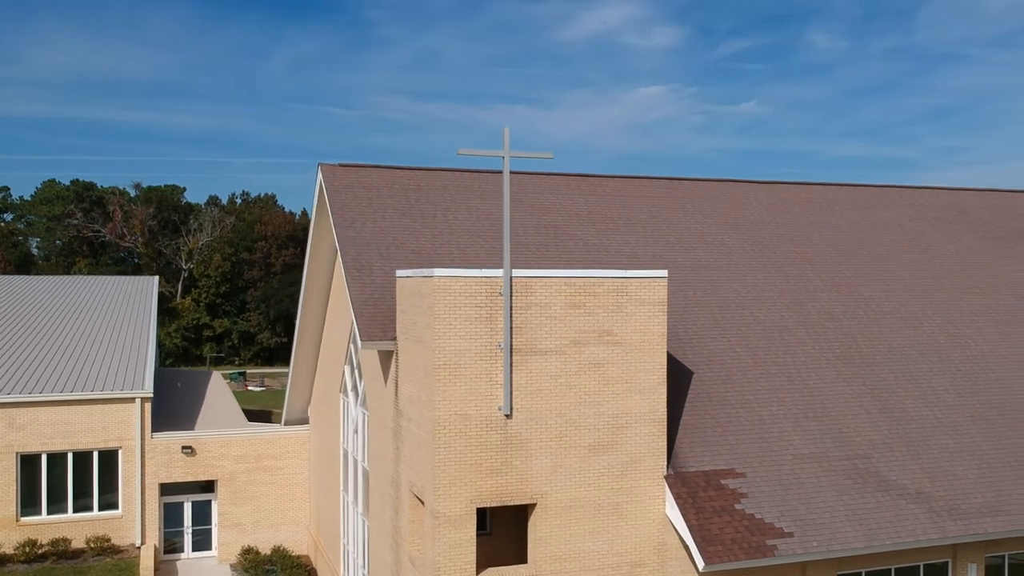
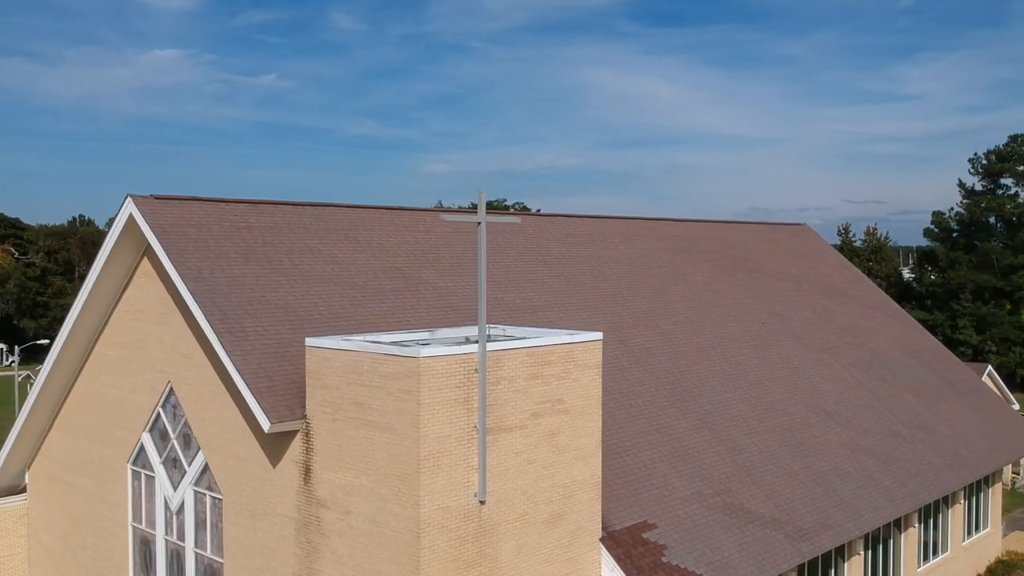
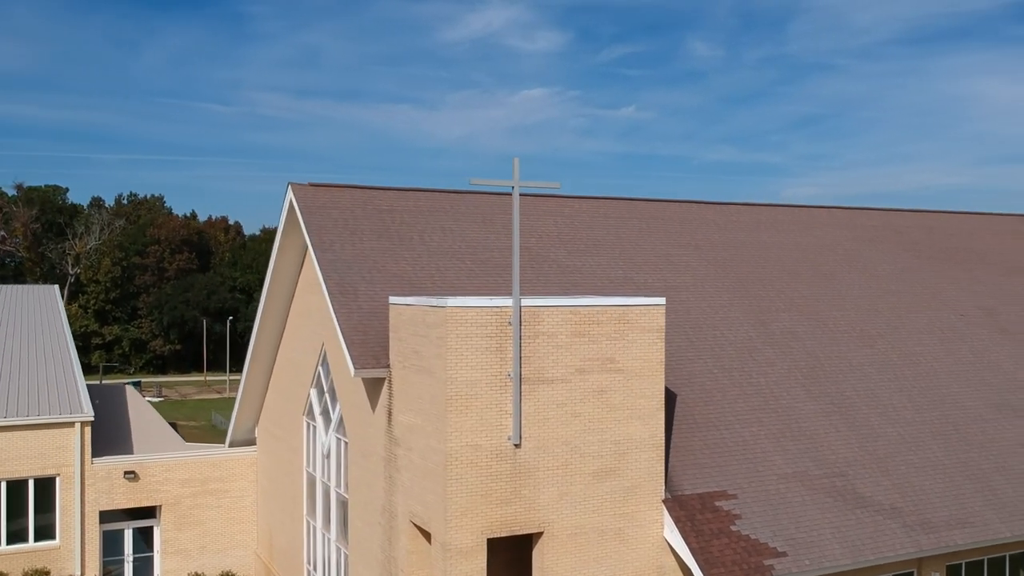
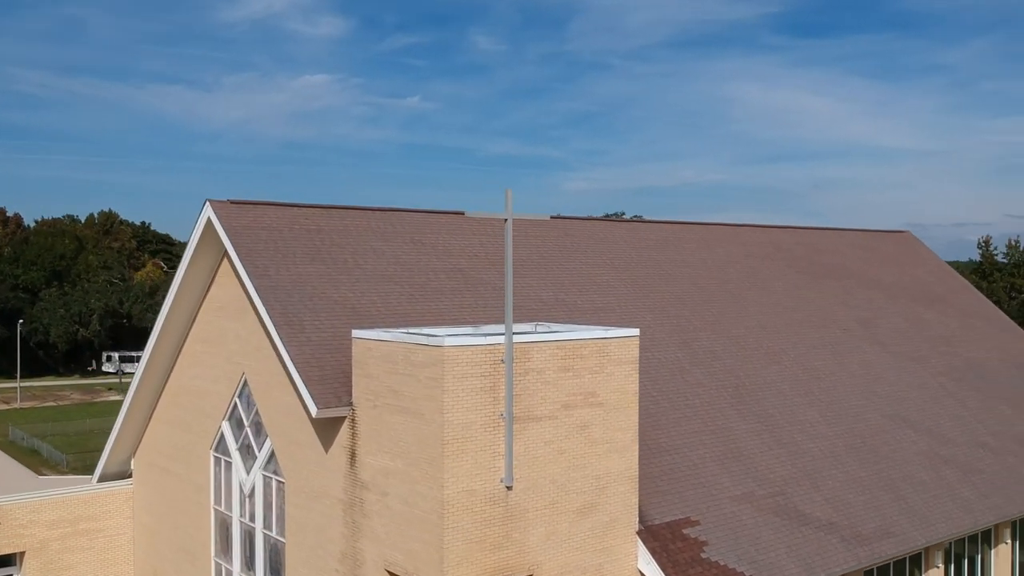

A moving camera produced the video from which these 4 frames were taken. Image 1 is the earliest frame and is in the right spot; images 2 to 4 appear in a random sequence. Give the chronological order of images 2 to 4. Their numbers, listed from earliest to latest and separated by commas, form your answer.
3, 4, 2
